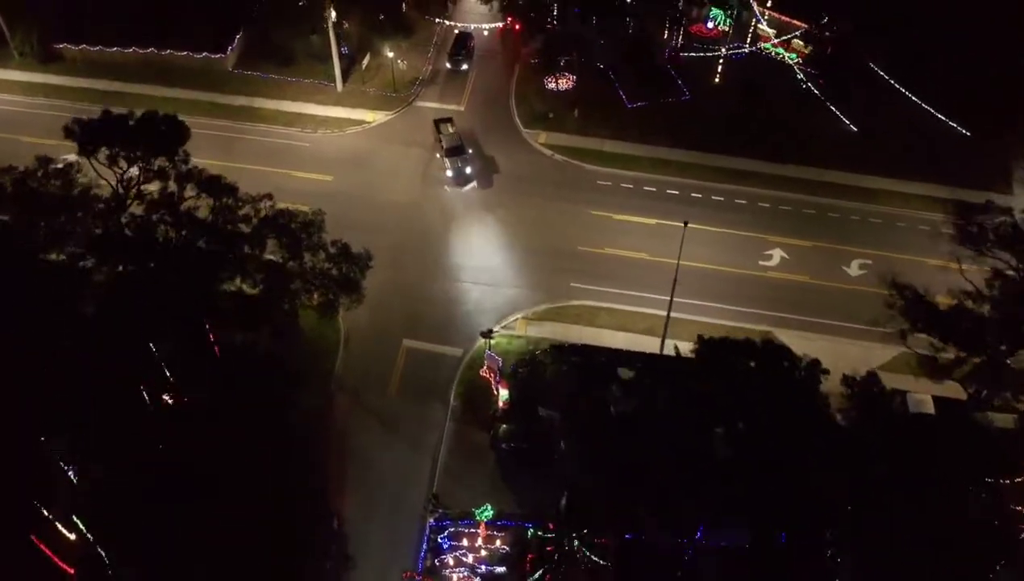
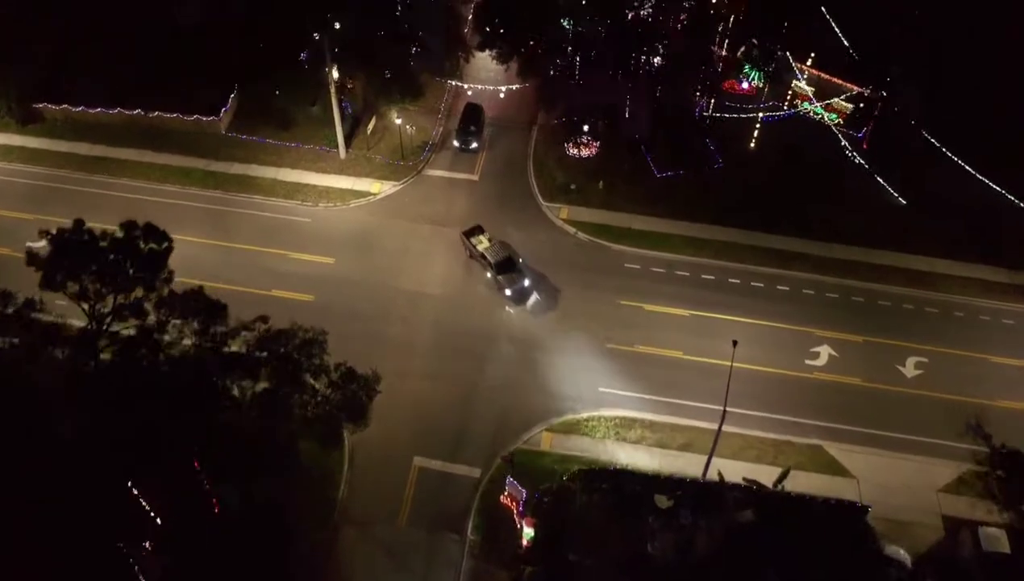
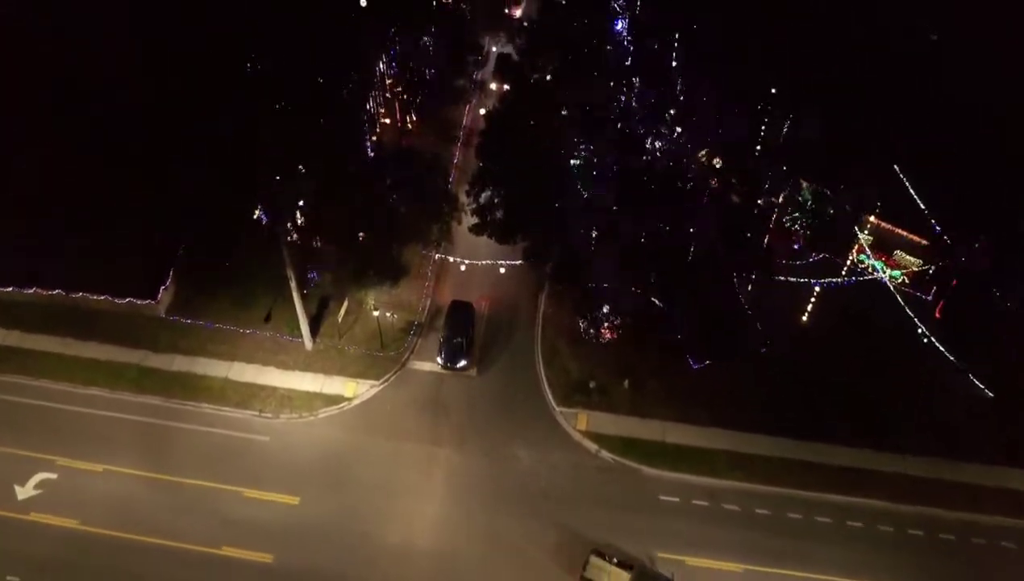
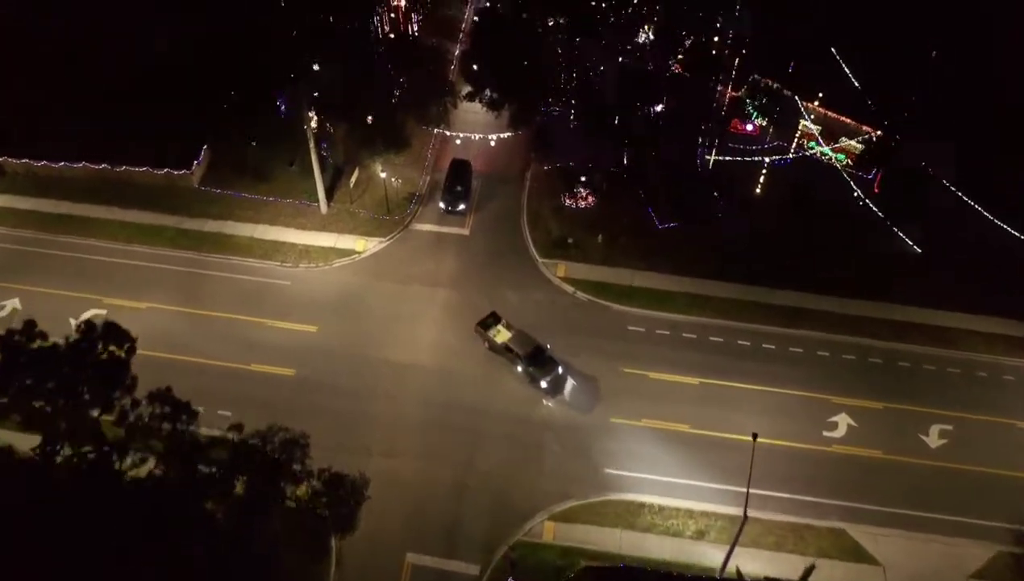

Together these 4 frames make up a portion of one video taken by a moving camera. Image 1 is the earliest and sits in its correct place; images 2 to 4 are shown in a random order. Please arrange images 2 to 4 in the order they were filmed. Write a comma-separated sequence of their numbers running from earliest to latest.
2, 4, 3
